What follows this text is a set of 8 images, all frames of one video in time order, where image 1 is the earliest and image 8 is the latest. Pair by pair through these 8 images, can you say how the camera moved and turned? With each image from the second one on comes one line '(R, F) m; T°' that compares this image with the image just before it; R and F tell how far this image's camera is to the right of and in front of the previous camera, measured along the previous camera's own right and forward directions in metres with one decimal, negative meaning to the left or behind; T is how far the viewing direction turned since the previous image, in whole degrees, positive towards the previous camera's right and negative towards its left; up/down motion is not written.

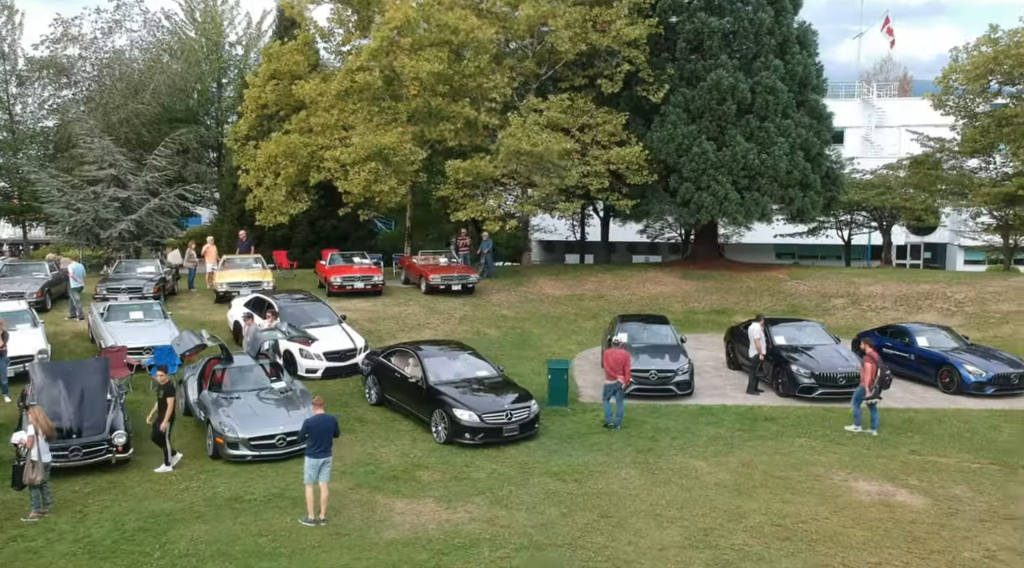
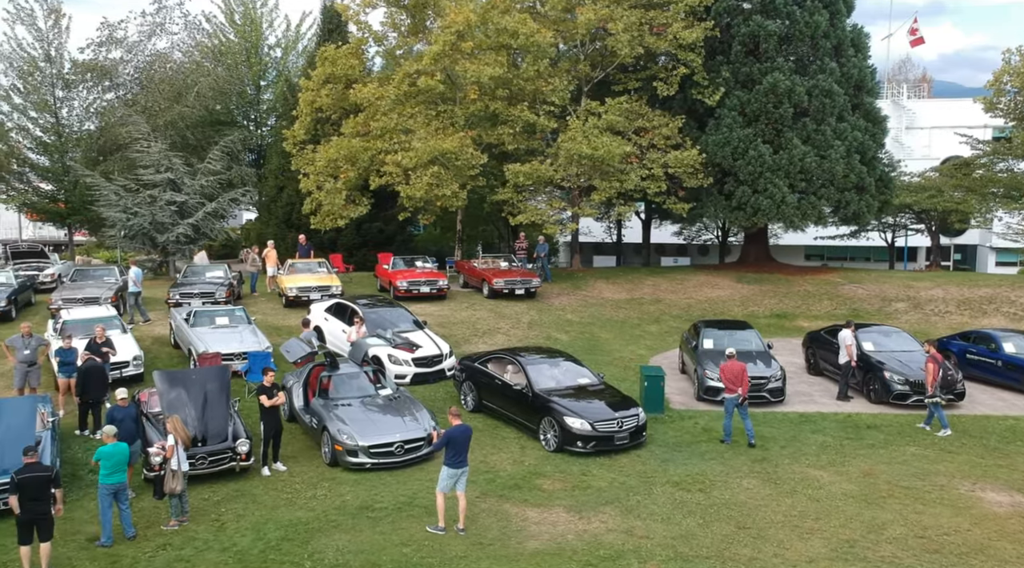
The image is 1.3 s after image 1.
(-1.7, 0.0) m; -1°
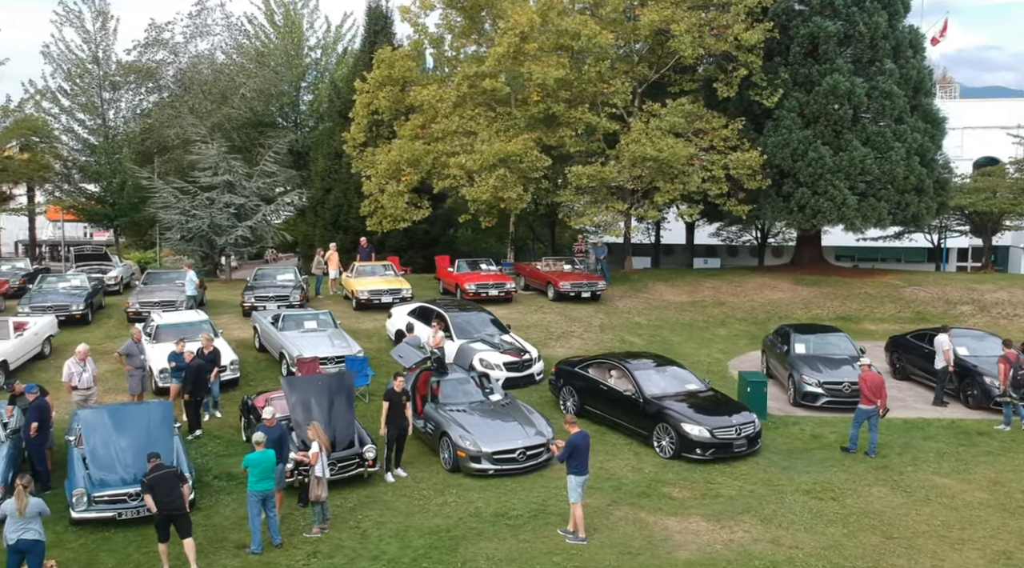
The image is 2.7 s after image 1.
(-1.7, +0.1) m; -1°
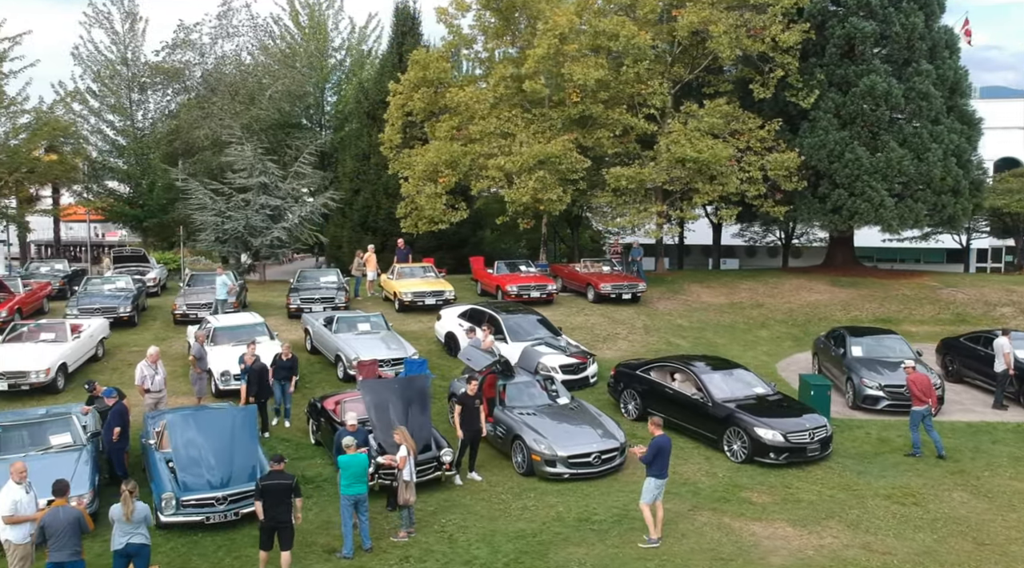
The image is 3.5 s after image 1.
(-1.1, 0.0) m; 0°
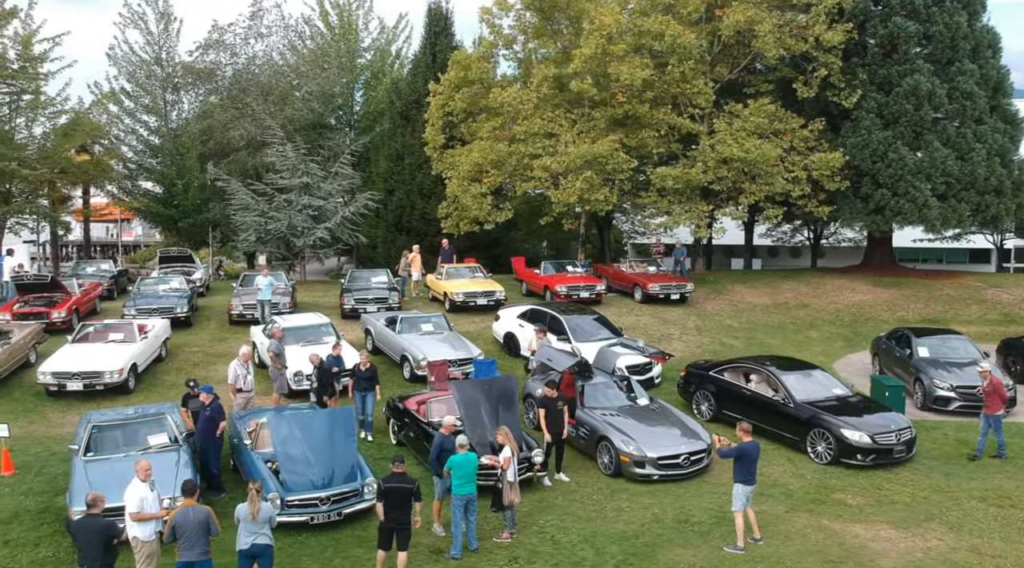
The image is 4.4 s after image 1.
(-1.2, 0.0) m; 0°
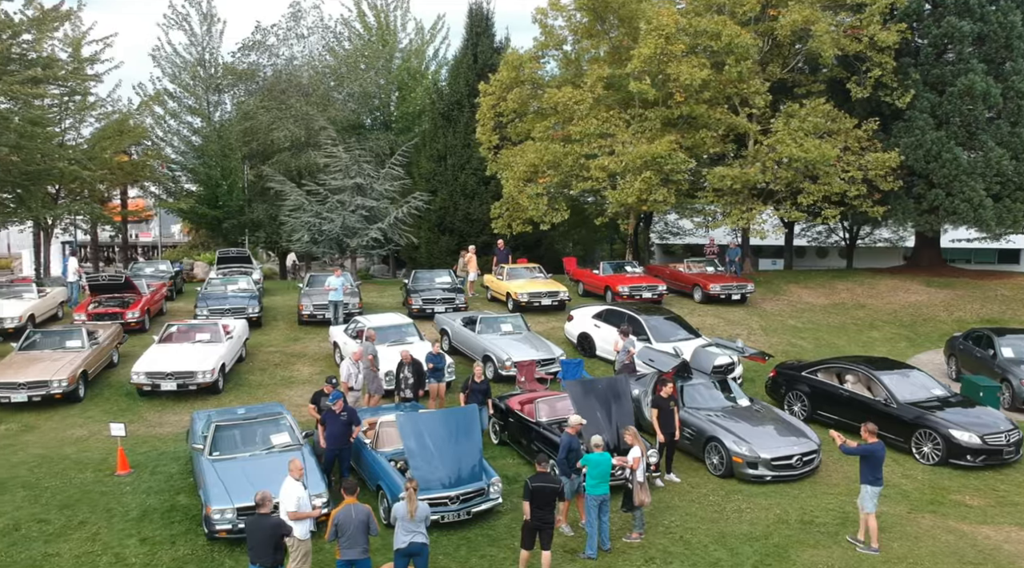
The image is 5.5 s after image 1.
(-1.6, 0.0) m; -1°
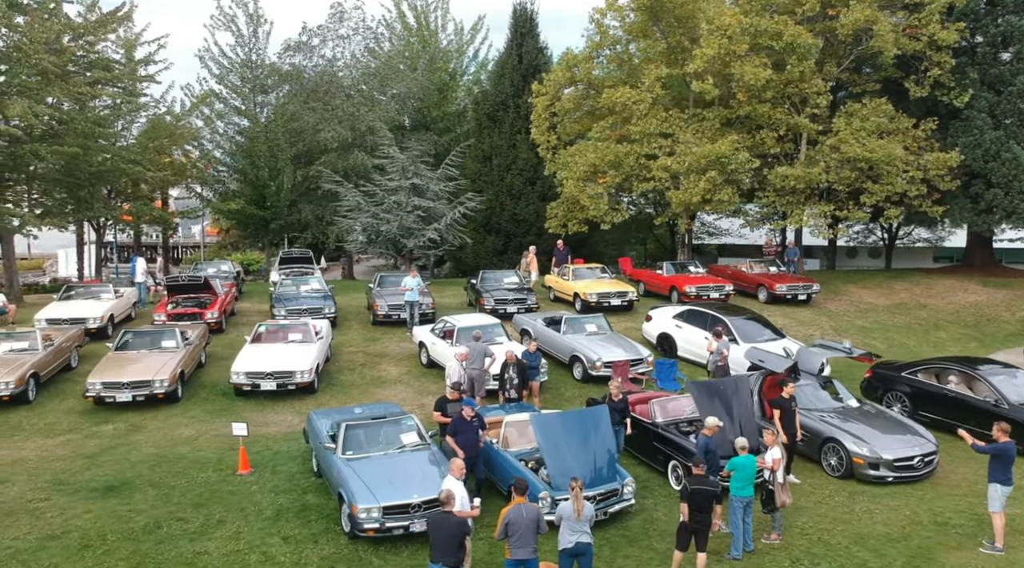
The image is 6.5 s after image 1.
(-1.7, 0.0) m; -1°
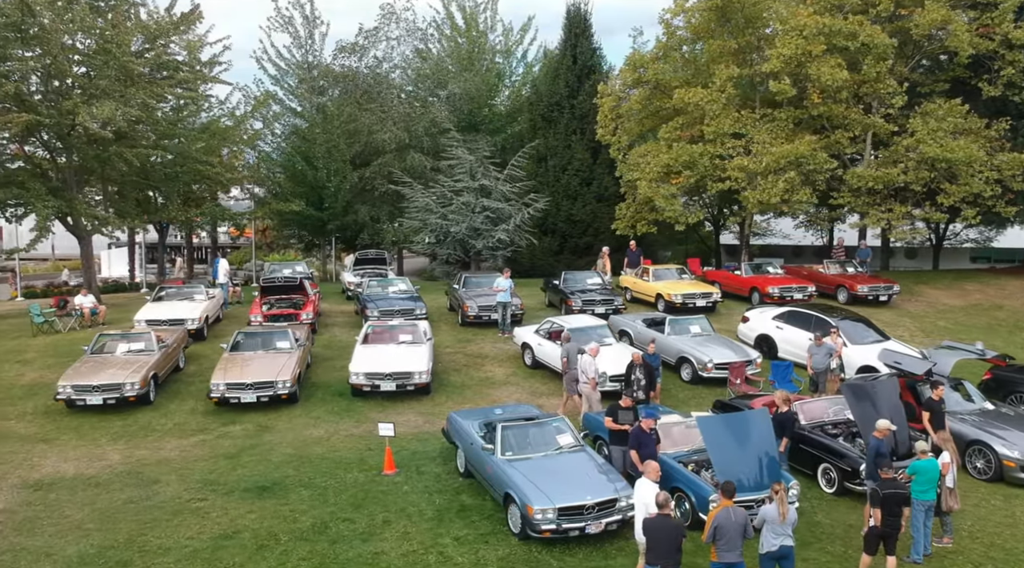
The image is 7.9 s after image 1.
(-2.1, 0.0) m; -1°
